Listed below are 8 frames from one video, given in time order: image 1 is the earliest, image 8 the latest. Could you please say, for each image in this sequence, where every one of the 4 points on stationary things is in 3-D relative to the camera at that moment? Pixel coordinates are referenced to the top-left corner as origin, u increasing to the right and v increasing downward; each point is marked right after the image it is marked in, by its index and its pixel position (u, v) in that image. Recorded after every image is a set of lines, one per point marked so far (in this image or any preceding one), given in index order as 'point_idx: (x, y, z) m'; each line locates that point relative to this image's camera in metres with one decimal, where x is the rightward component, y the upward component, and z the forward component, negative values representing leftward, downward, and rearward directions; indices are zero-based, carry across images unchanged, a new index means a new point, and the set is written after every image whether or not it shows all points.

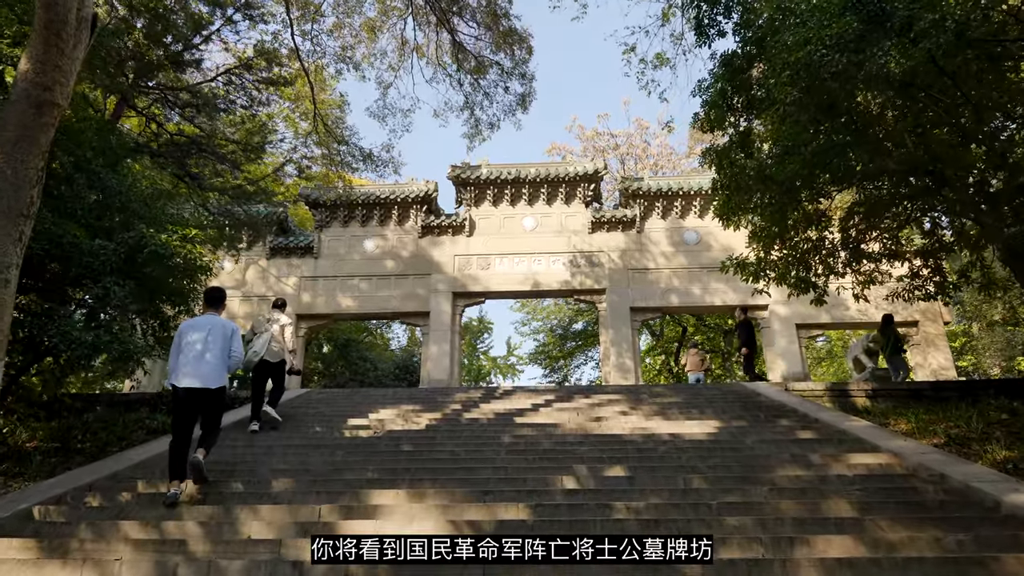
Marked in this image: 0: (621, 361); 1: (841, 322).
0: (+2.4, -1.6, +13.7) m
1: (+7.0, -0.7, +13.7) m
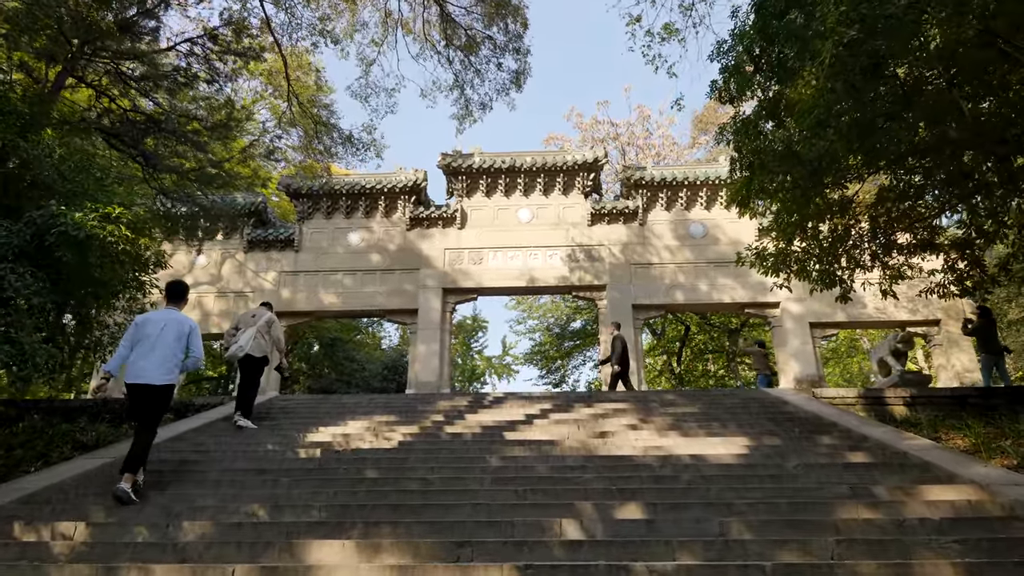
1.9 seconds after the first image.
0: (+2.2, -1.5, +12.8) m
1: (+6.9, -0.7, +12.8) m
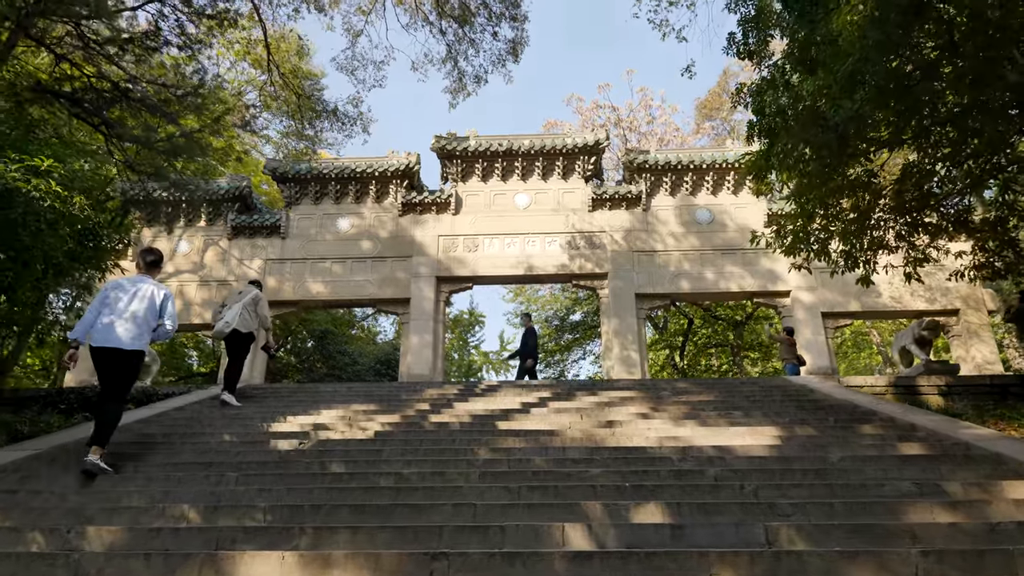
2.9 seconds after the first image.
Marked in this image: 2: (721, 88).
0: (+2.2, -1.3, +12.2) m
1: (+6.9, -0.4, +12.1) m
2: (+6.3, +6.1, +19.2) m
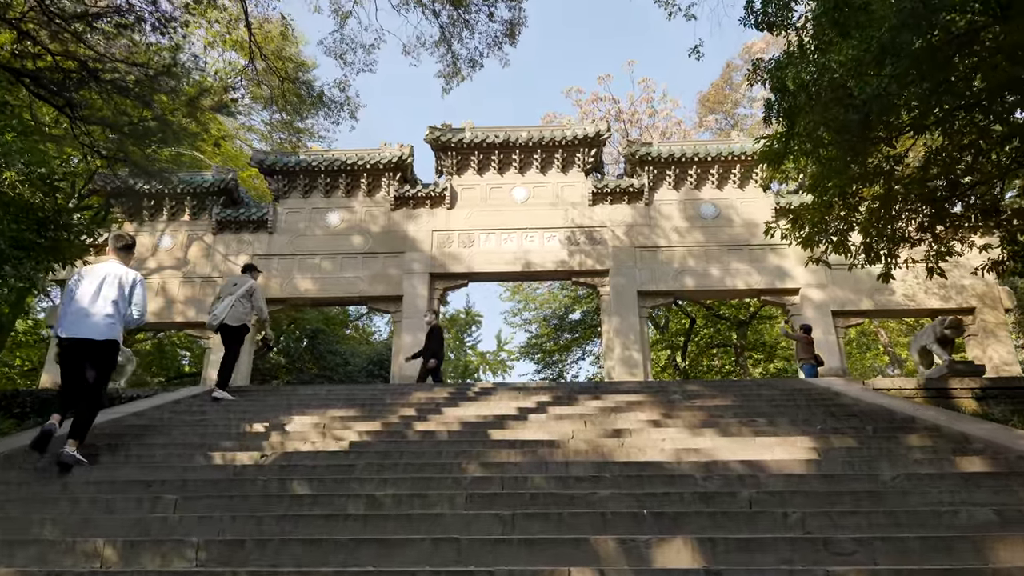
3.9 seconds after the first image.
0: (+2.1, -1.2, +11.6) m
1: (+6.8, -0.4, +11.6) m
2: (+6.2, +6.1, +18.7) m
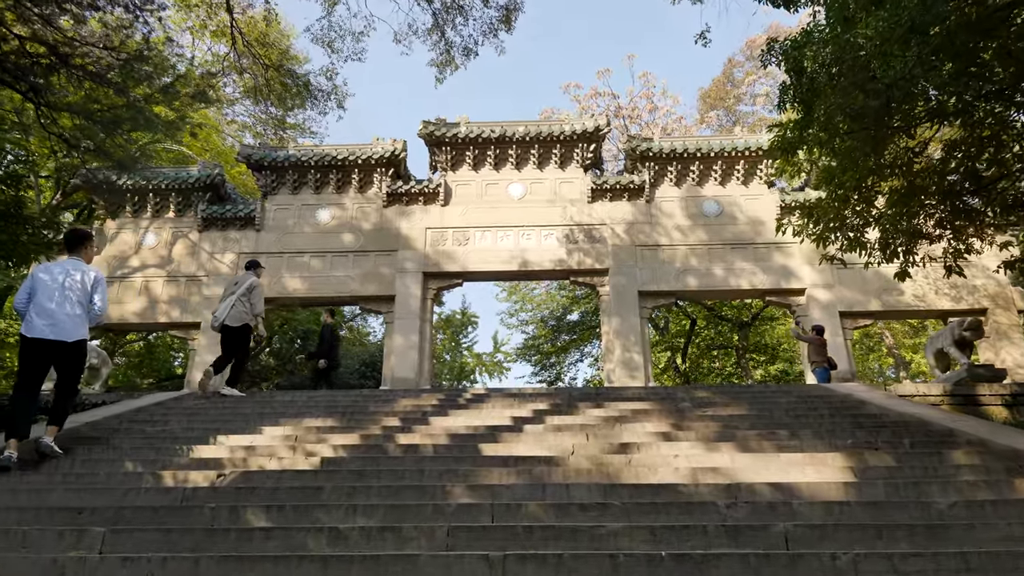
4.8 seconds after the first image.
0: (+2.0, -1.2, +11.2) m
1: (+6.7, -0.4, +11.2) m
2: (+6.1, +6.1, +18.3) m
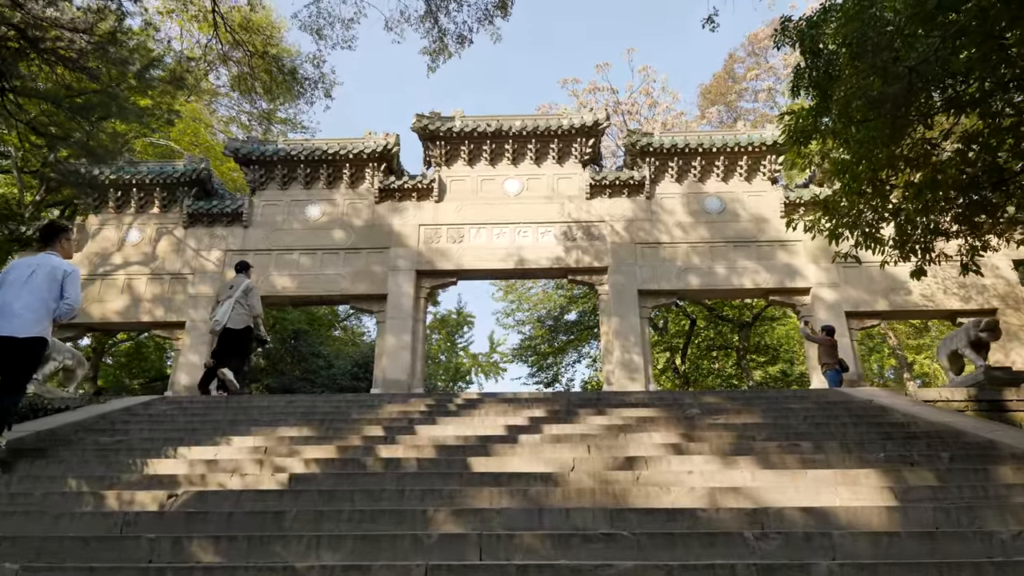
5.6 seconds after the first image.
0: (+2.0, -1.2, +10.9) m
1: (+6.7, -0.4, +10.9) m
2: (+6.1, +6.1, +18.0) m
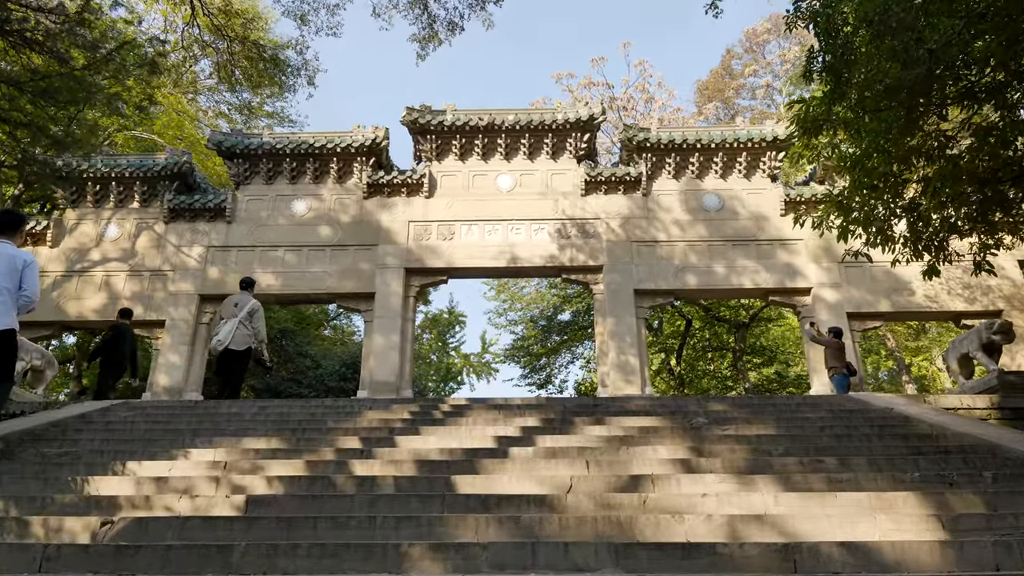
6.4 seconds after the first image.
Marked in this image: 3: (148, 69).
0: (+1.8, -1.2, +10.5) m
1: (+6.5, -0.4, +10.6) m
2: (+5.9, +6.1, +17.7) m
3: (-4.0, +2.4, +7.0) m
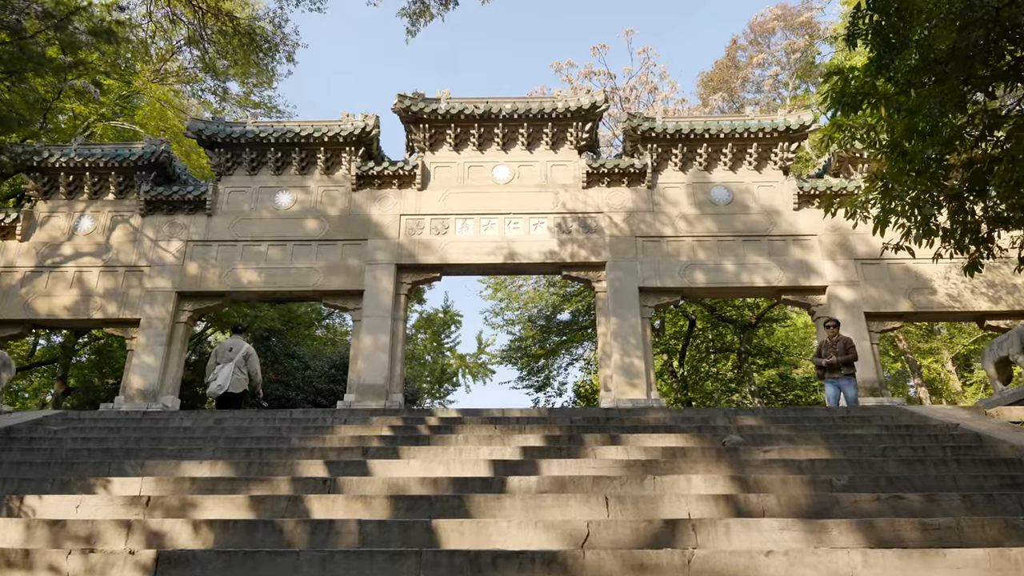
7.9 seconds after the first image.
0: (+1.8, -1.1, +9.9) m
1: (+6.5, -0.4, +10.0) m
2: (+5.8, +6.1, +17.1) m
3: (-4.0, +2.4, +6.3) m
